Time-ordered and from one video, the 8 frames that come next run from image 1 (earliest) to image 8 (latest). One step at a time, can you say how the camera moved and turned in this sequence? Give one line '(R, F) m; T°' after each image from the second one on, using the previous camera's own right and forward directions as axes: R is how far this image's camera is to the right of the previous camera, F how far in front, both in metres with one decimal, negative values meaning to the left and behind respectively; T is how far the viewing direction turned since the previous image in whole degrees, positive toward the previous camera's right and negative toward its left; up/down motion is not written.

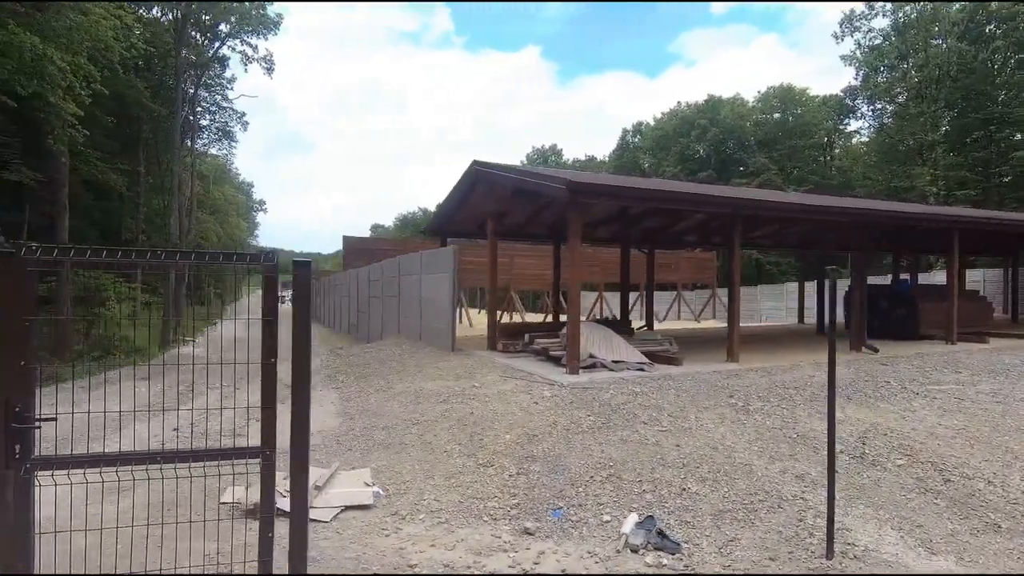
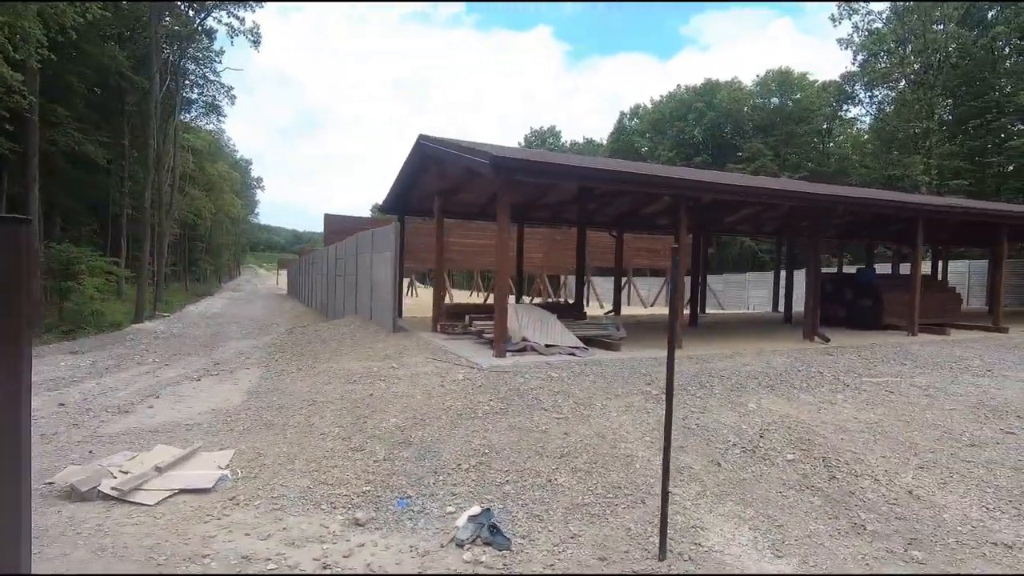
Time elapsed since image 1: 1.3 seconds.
(+0.9, +0.2) m; 0°
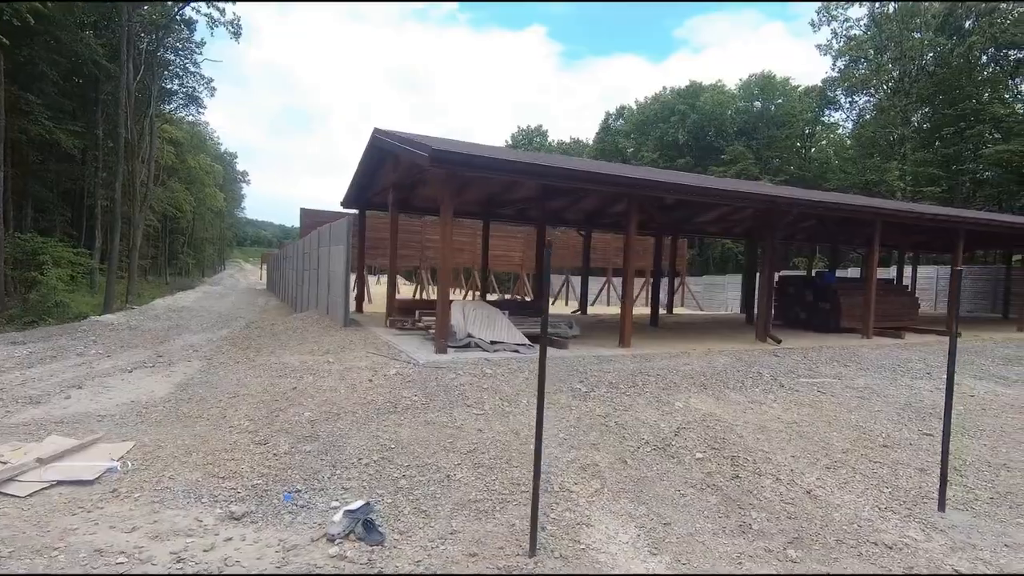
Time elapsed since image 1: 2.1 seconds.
(+0.6, 0.0) m; +1°
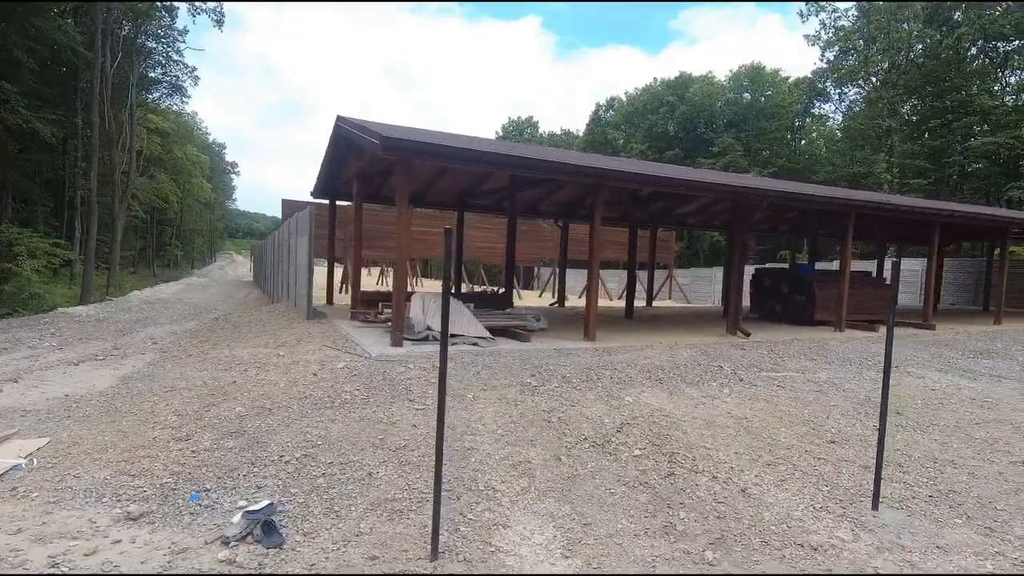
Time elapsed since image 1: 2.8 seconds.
(+0.4, +0.1) m; 0°
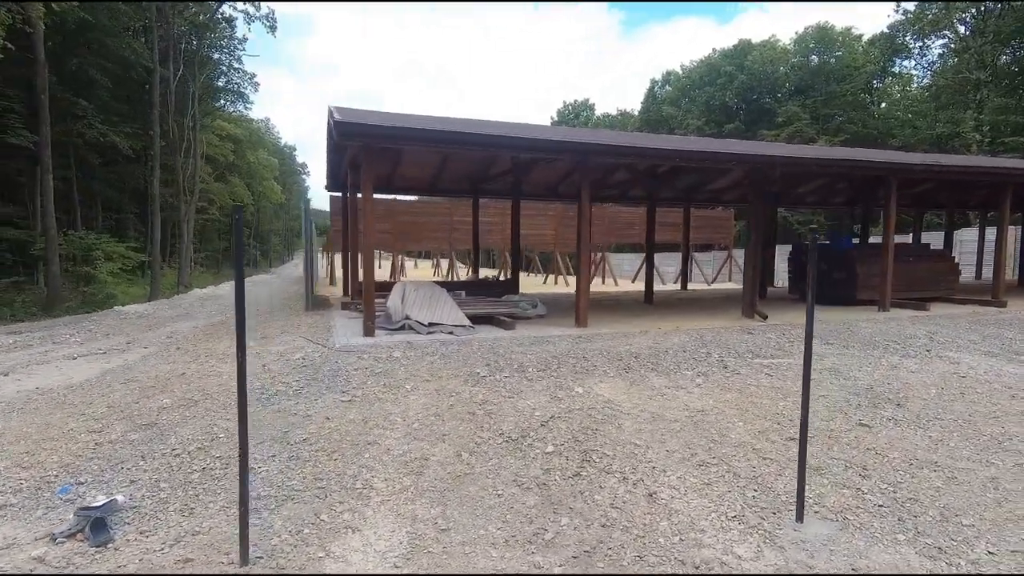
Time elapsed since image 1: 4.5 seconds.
(+1.1, +0.4) m; -7°
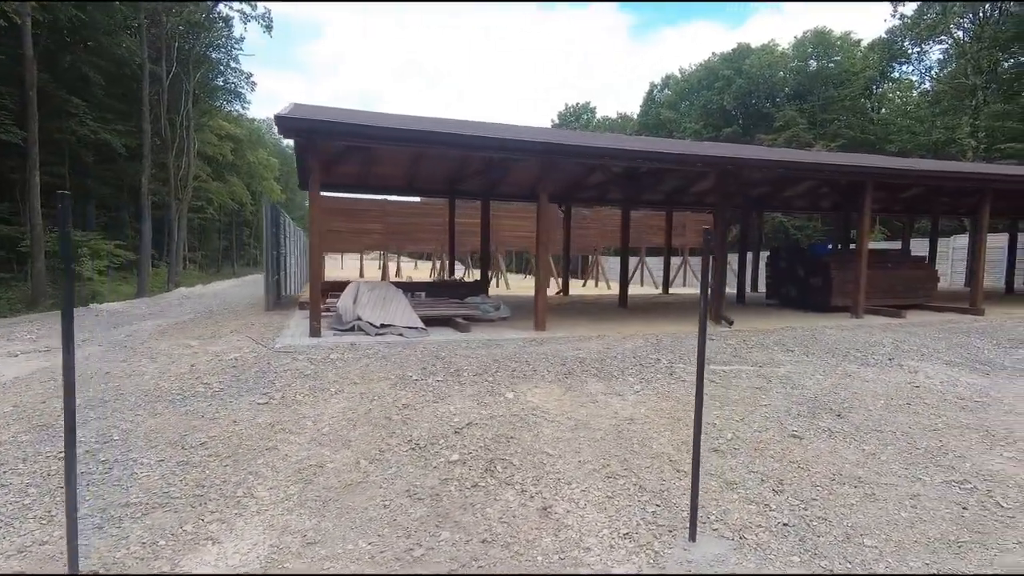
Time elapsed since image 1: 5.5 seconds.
(+0.6, +0.2) m; 0°
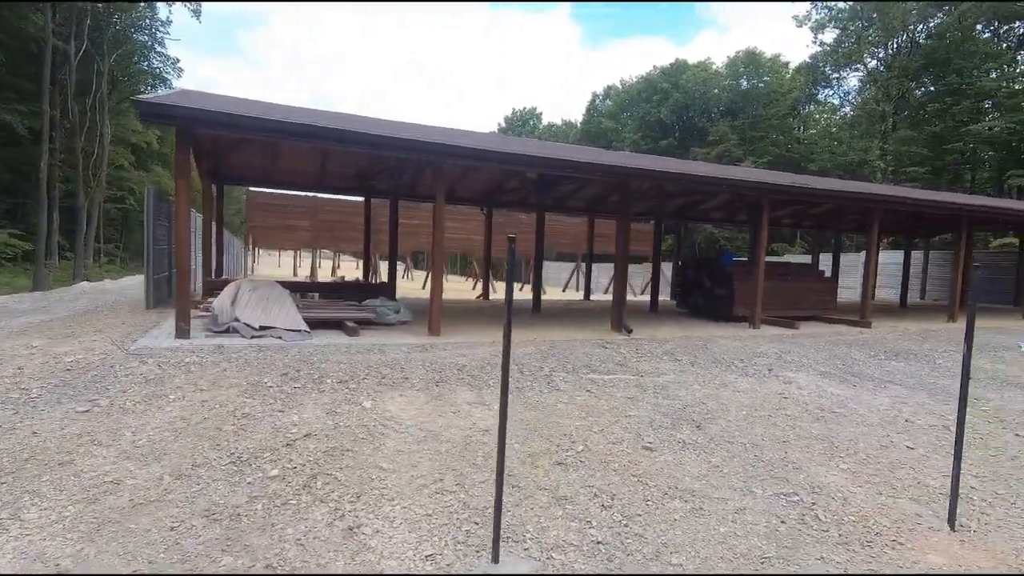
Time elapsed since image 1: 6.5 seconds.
(+0.7, +0.1) m; +5°
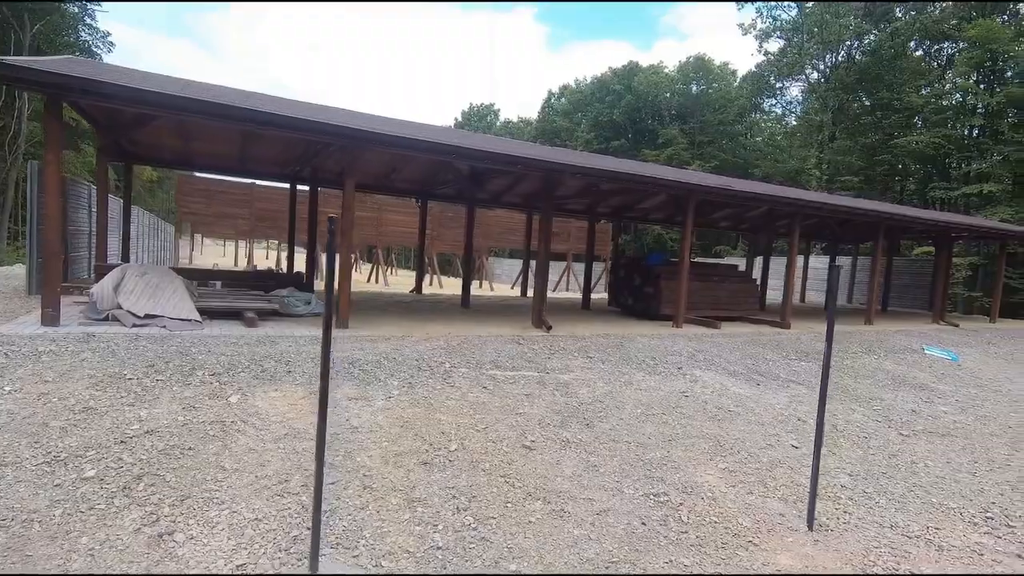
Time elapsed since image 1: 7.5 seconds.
(+0.5, +0.2) m; +4°
